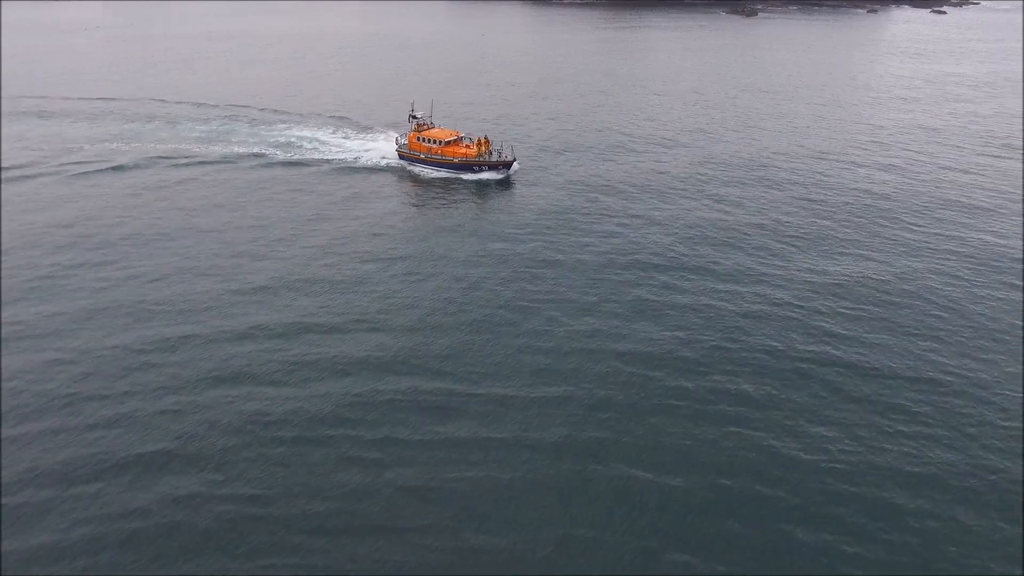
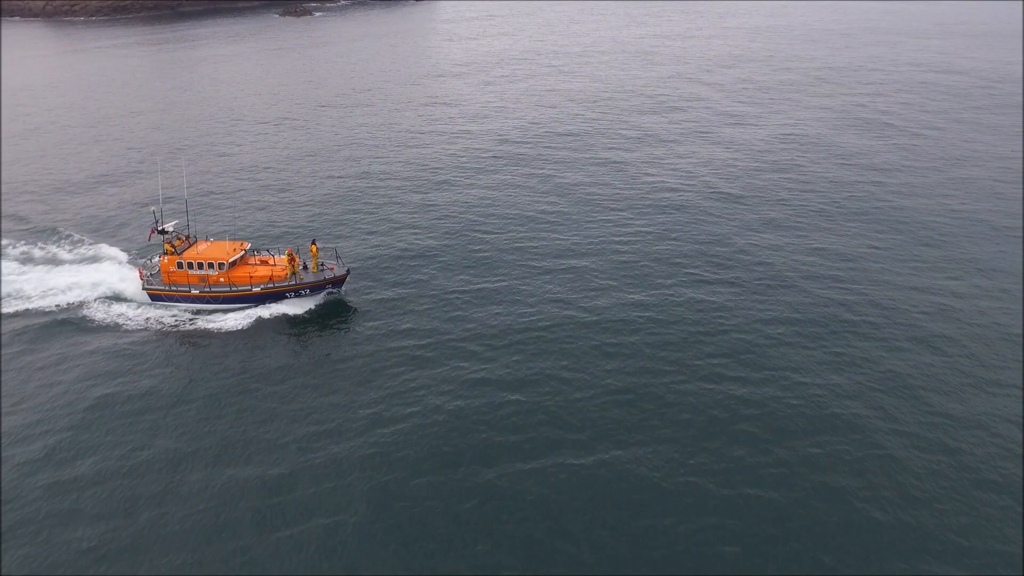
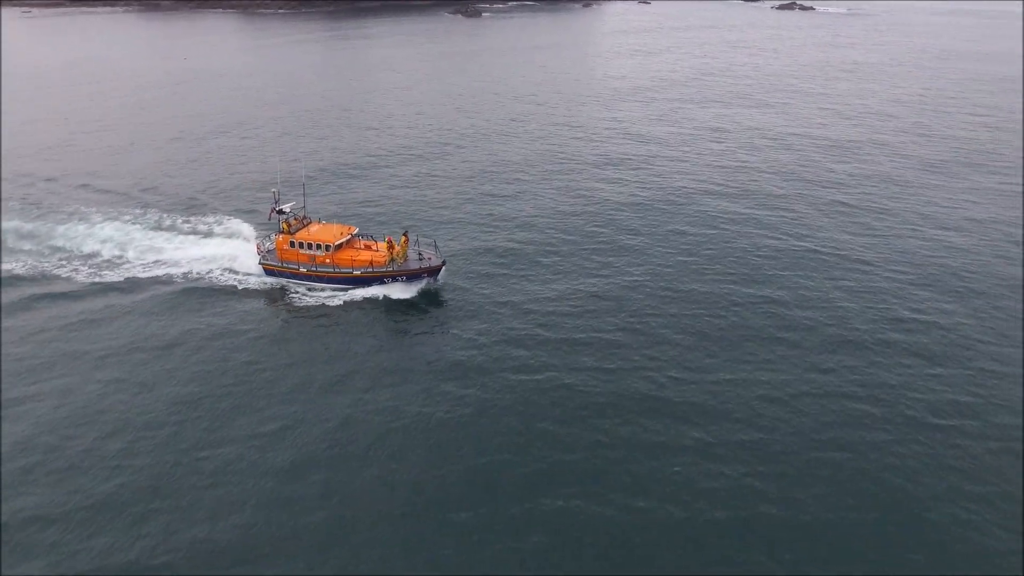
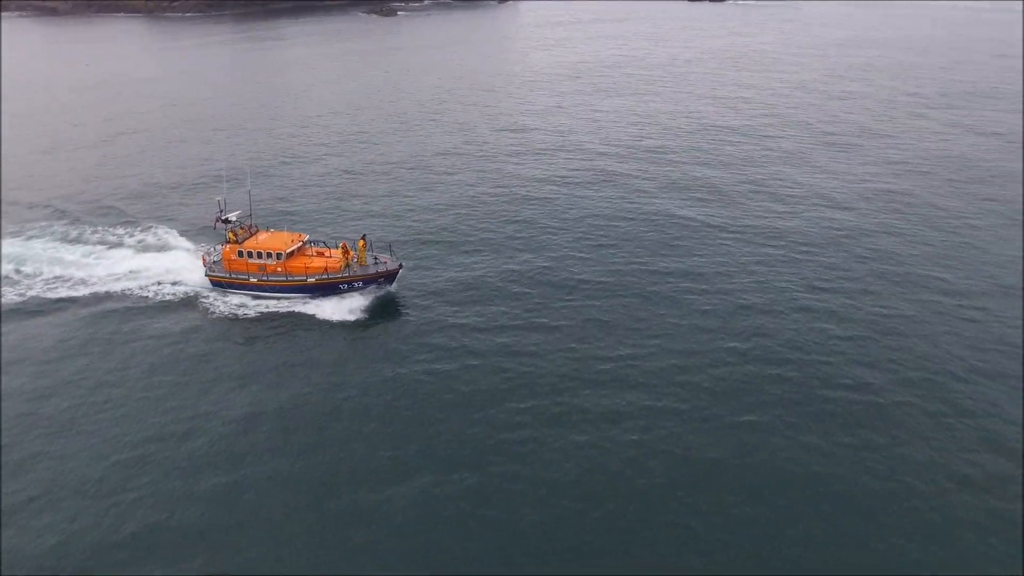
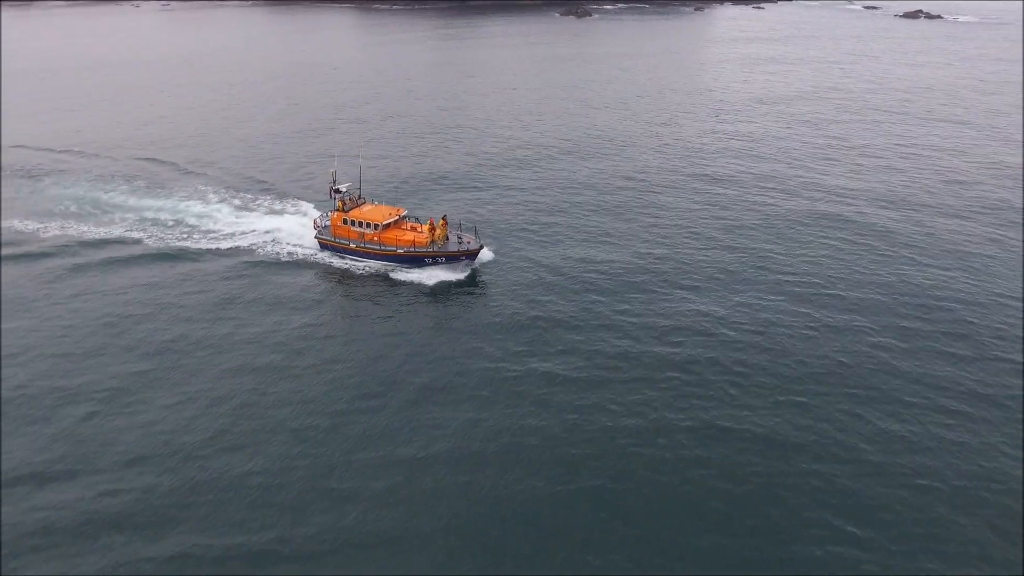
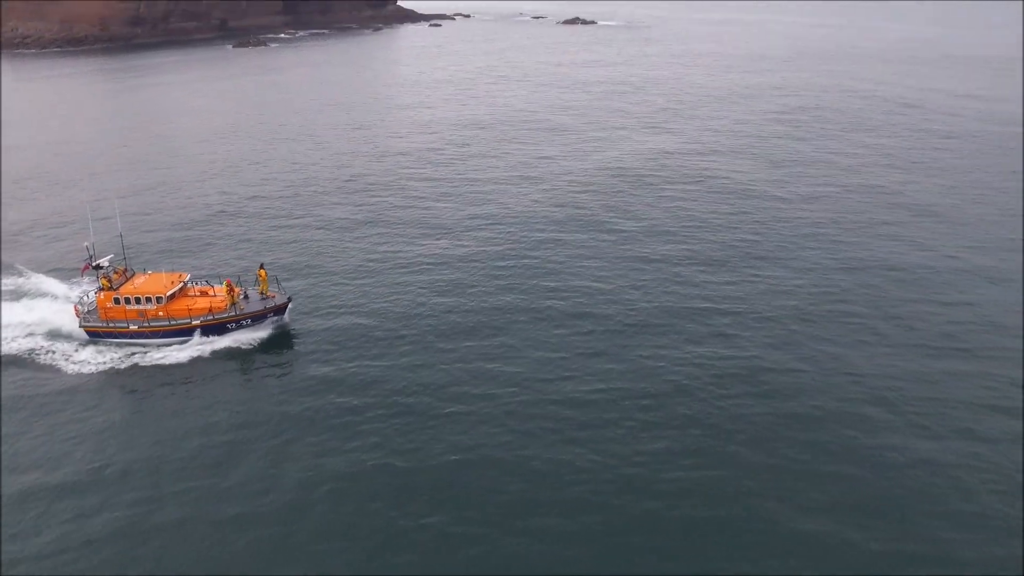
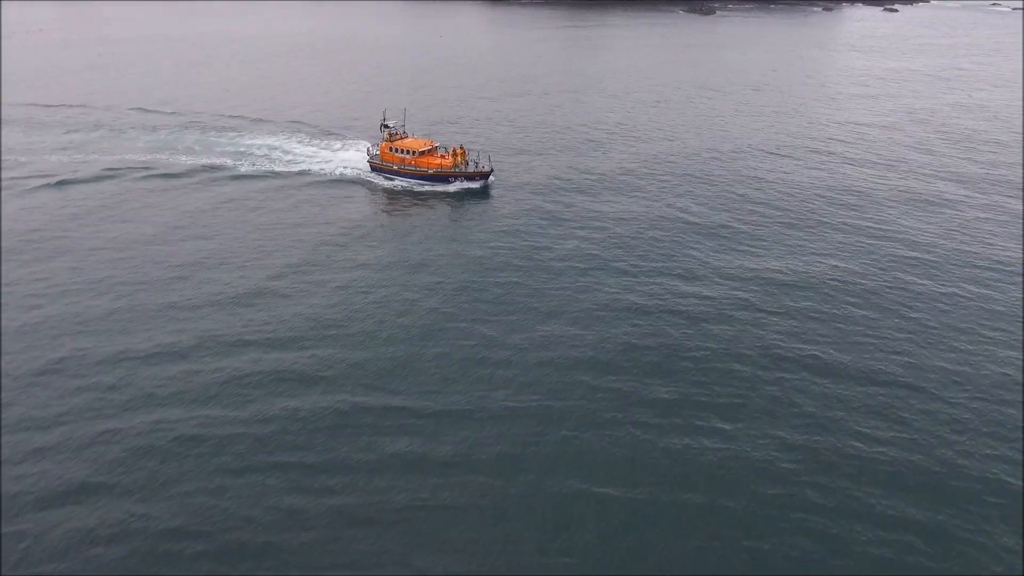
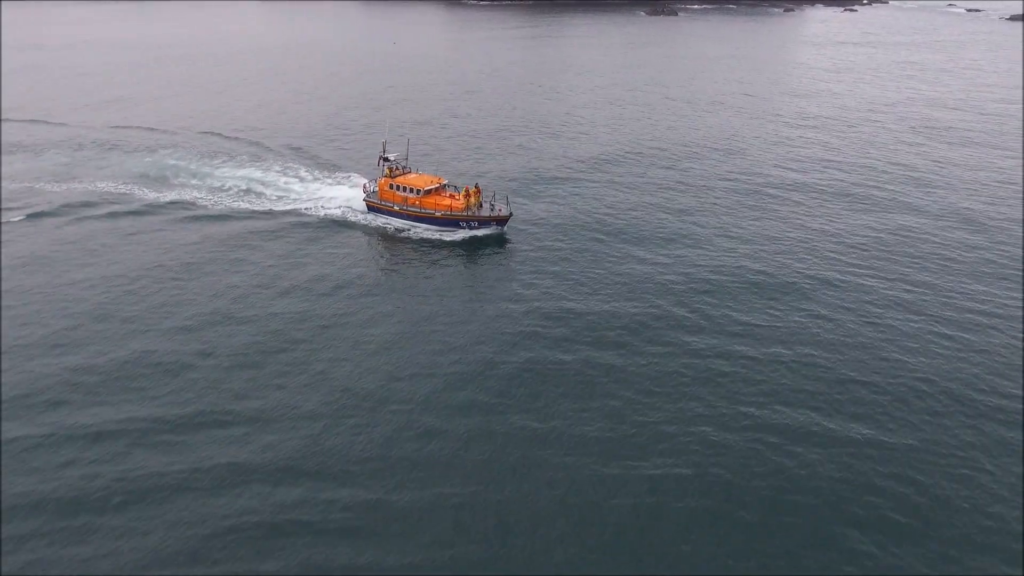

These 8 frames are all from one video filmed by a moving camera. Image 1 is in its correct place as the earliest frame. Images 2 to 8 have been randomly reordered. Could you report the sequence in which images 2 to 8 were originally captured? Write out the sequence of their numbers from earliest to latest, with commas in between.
7, 8, 5, 3, 4, 2, 6
